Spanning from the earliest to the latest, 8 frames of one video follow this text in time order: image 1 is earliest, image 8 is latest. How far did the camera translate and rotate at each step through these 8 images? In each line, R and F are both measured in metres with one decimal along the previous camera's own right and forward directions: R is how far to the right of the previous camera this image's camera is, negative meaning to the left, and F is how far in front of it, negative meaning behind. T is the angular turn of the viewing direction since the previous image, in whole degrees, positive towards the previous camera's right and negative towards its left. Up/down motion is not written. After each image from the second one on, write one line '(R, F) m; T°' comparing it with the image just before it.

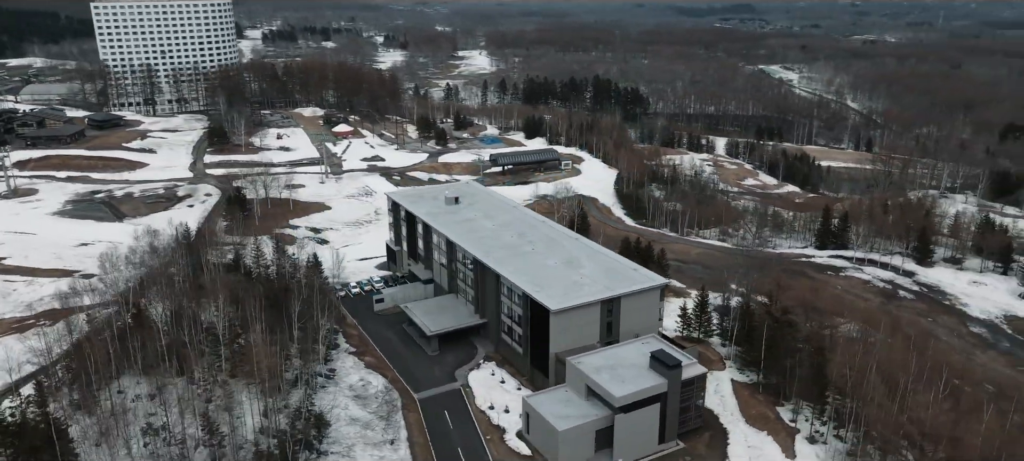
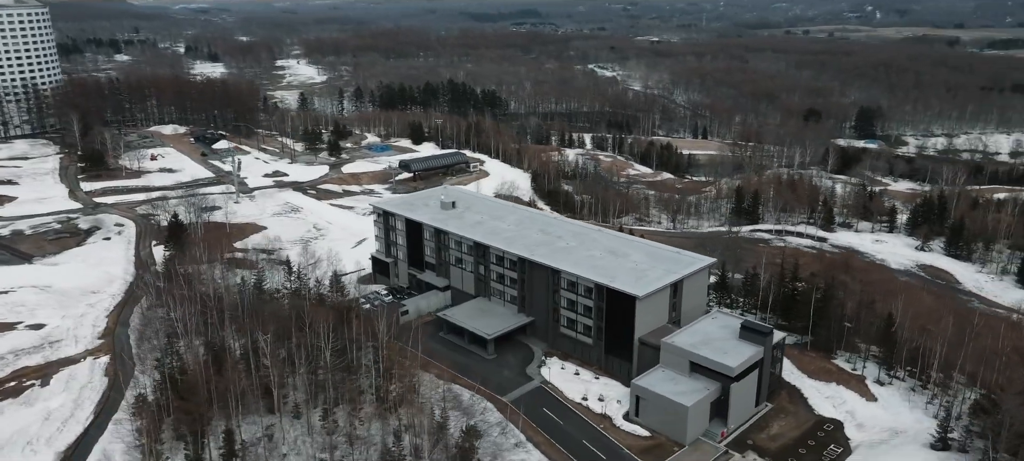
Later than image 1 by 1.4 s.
(-9.3, +0.9) m; +15°
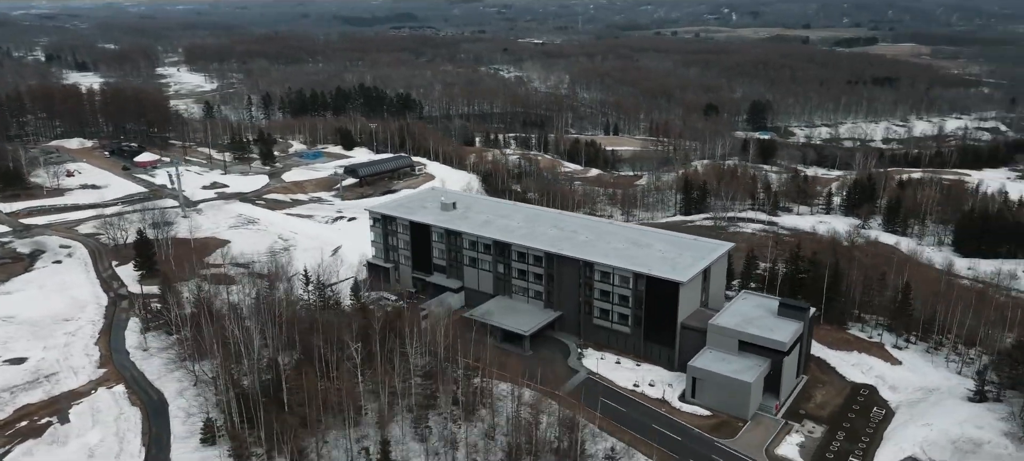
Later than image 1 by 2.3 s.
(-5.7, +0.4) m; +9°
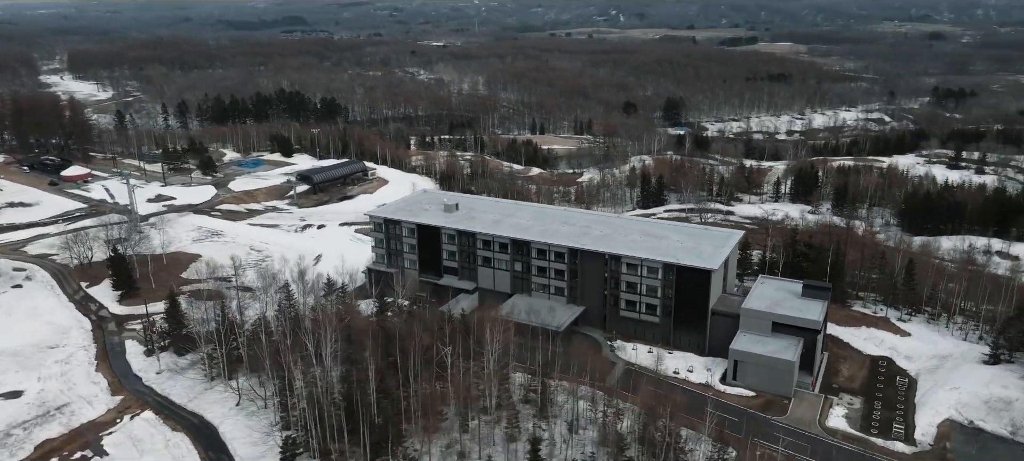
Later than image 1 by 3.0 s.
(-5.0, +0.3) m; +8°
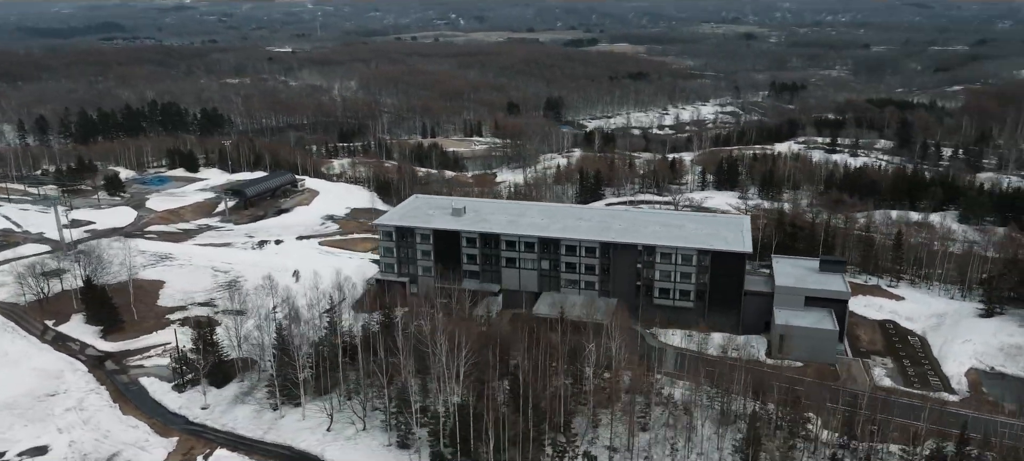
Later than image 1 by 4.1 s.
(-7.4, +0.7) m; +12°
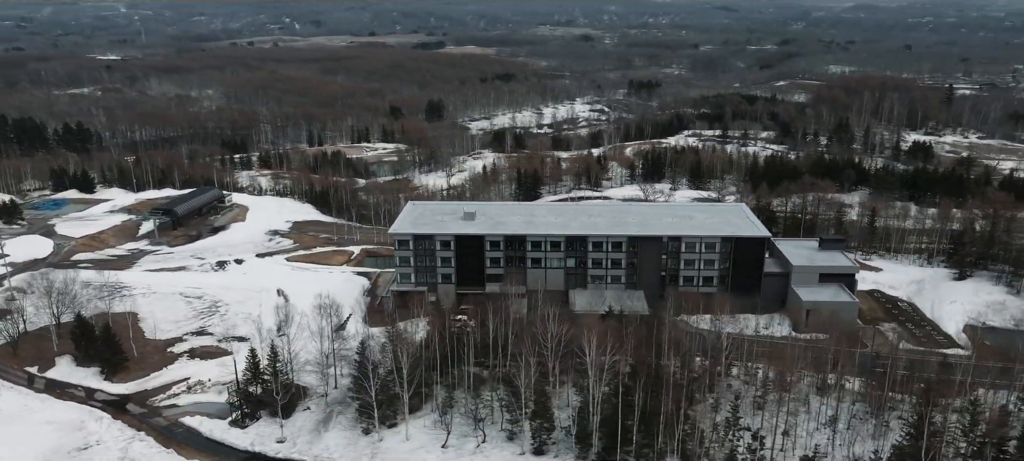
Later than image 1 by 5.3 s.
(-7.5, +0.8) m; +12°
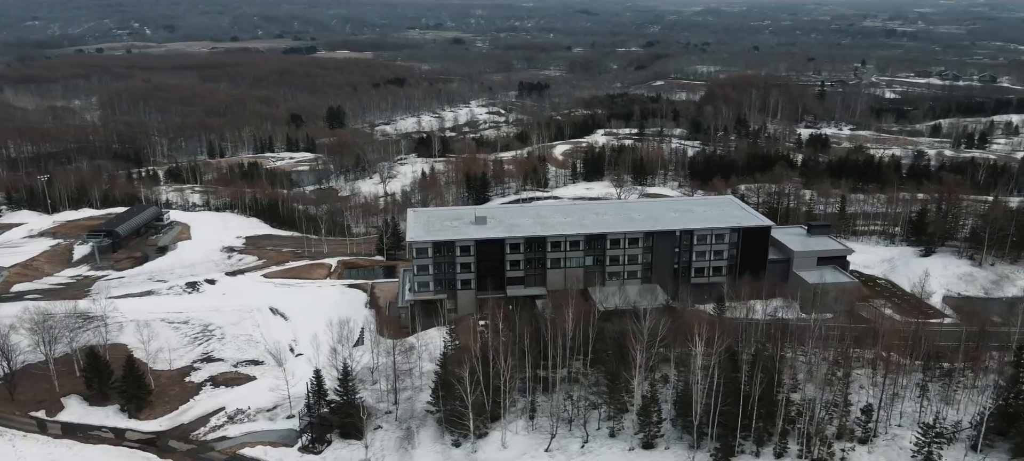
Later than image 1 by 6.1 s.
(-6.1, +0.5) m; +9°
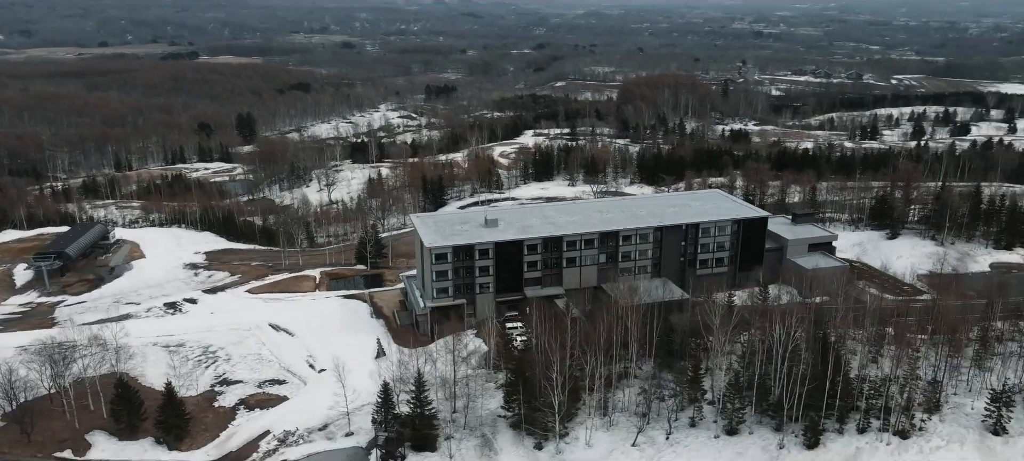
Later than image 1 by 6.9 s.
(-5.2, +0.4) m; +8°
